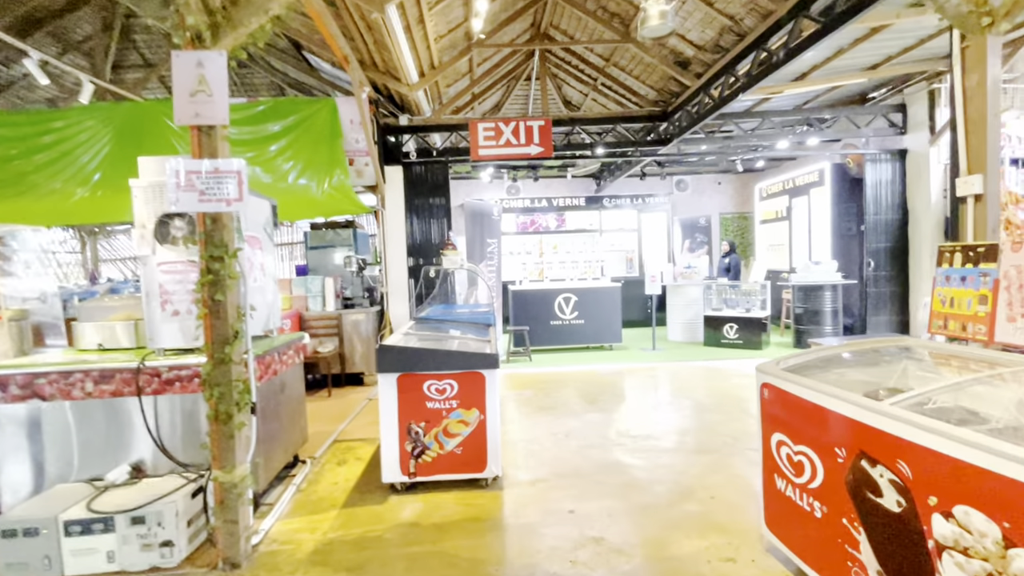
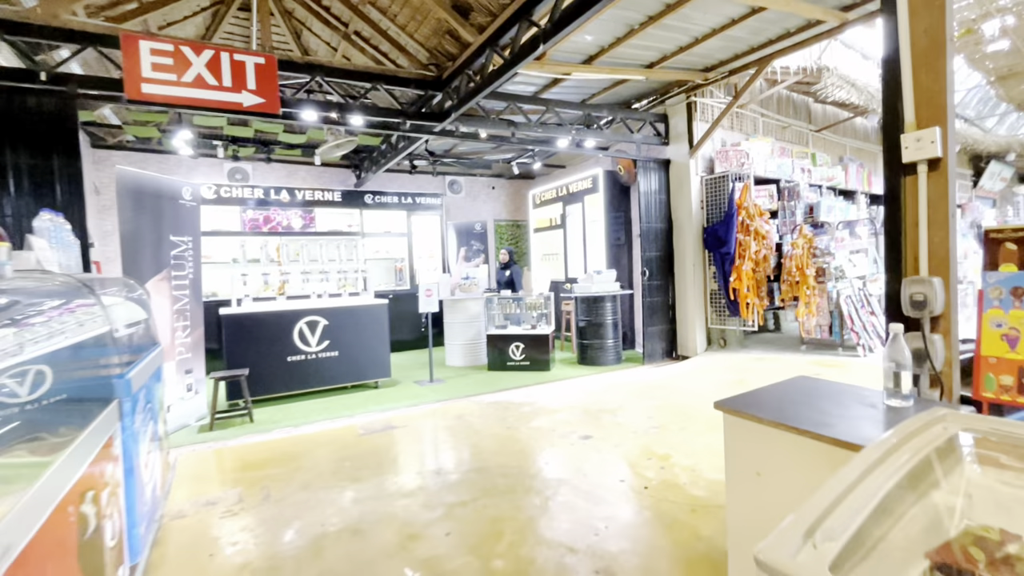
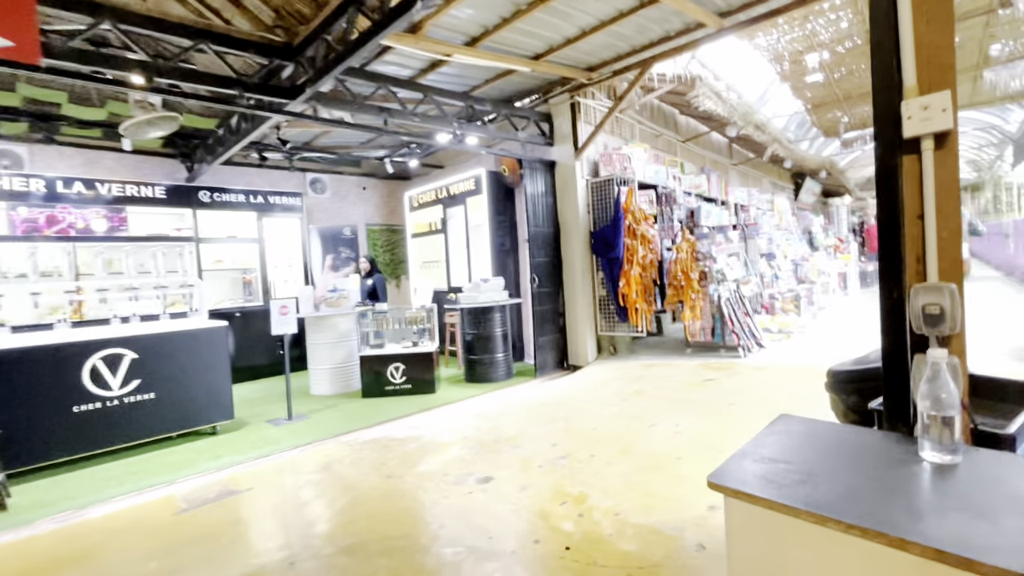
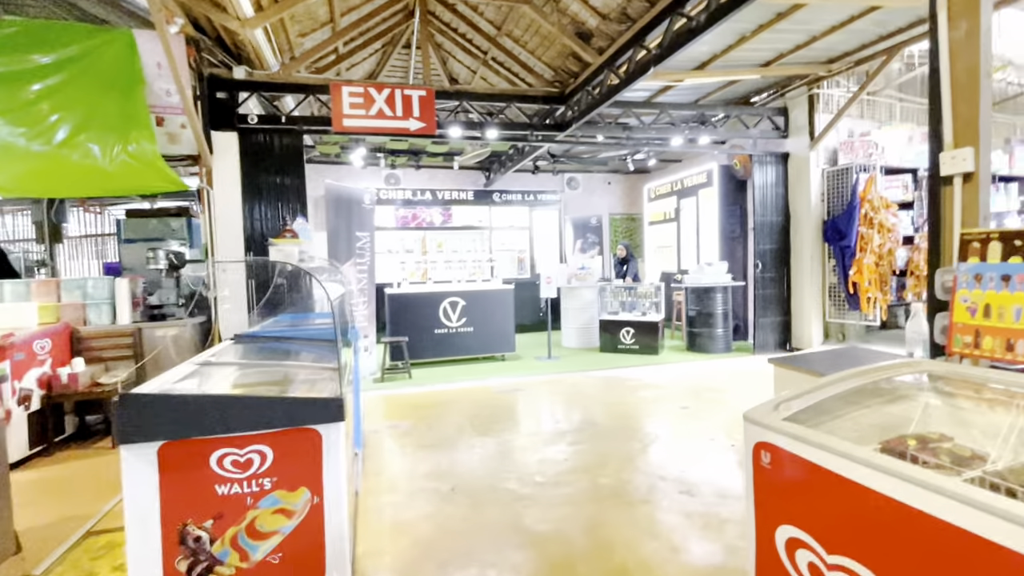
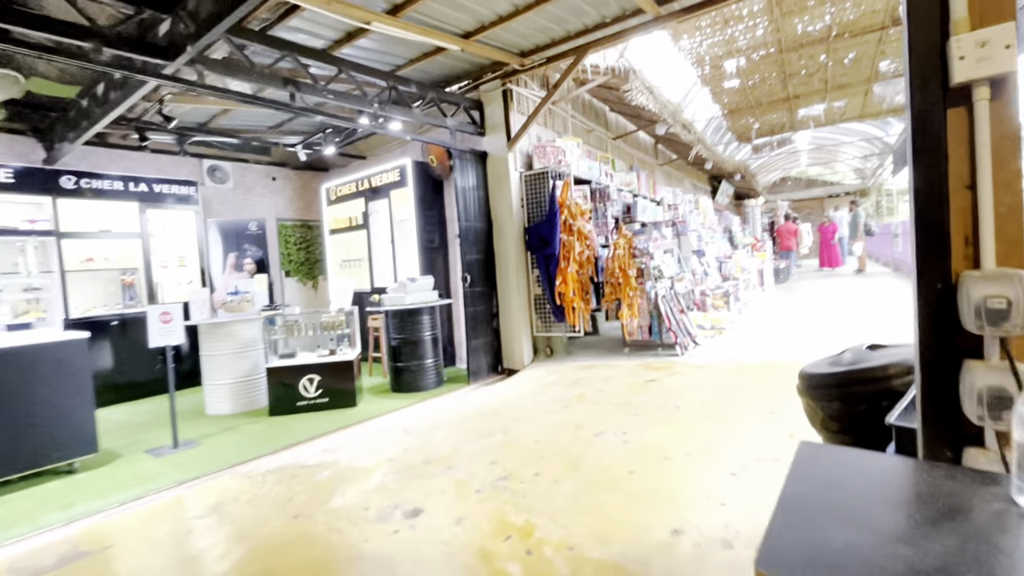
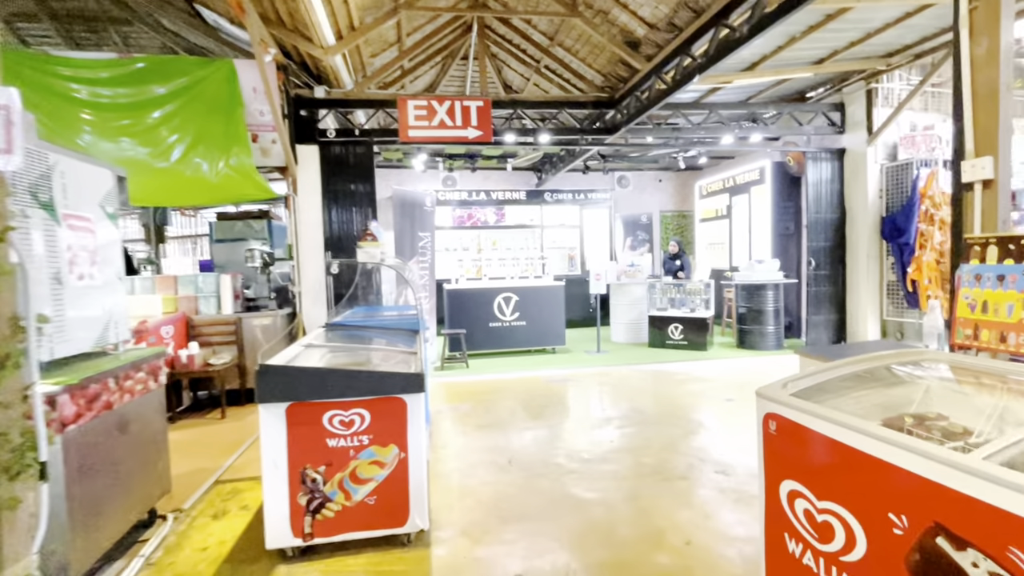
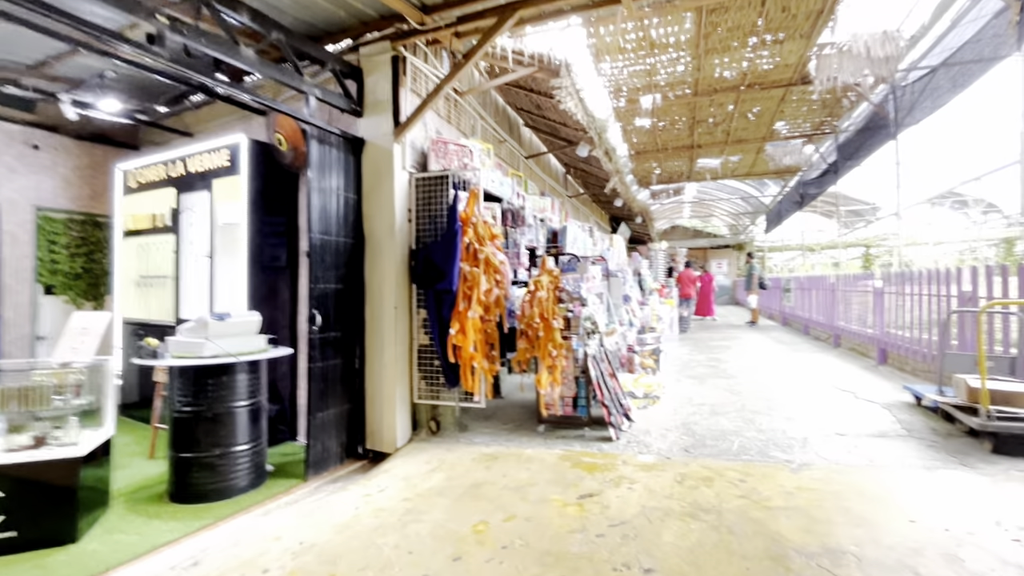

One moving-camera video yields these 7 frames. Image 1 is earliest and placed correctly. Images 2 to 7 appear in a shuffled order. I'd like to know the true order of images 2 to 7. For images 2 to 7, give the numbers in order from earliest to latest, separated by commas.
6, 4, 2, 3, 5, 7
